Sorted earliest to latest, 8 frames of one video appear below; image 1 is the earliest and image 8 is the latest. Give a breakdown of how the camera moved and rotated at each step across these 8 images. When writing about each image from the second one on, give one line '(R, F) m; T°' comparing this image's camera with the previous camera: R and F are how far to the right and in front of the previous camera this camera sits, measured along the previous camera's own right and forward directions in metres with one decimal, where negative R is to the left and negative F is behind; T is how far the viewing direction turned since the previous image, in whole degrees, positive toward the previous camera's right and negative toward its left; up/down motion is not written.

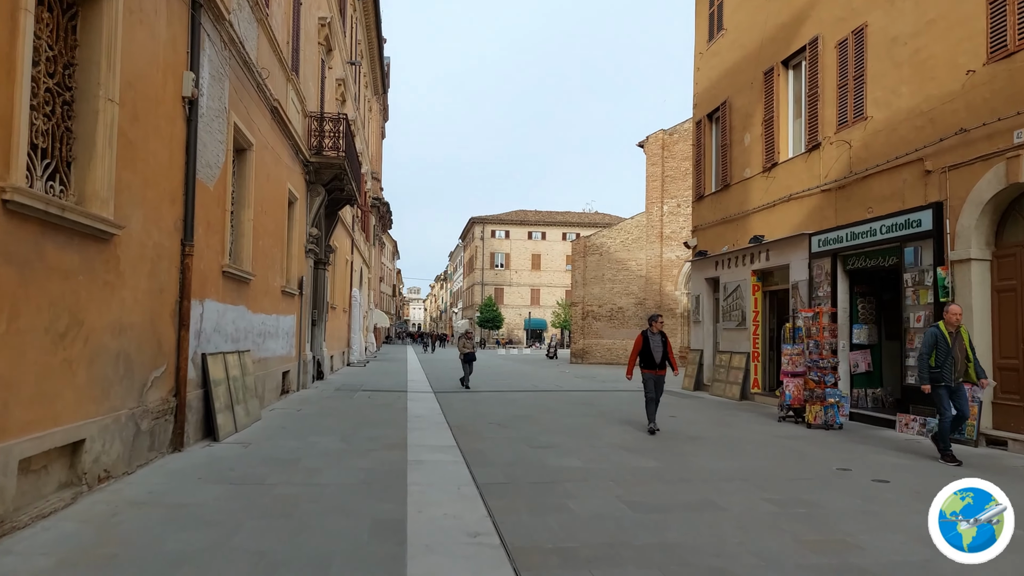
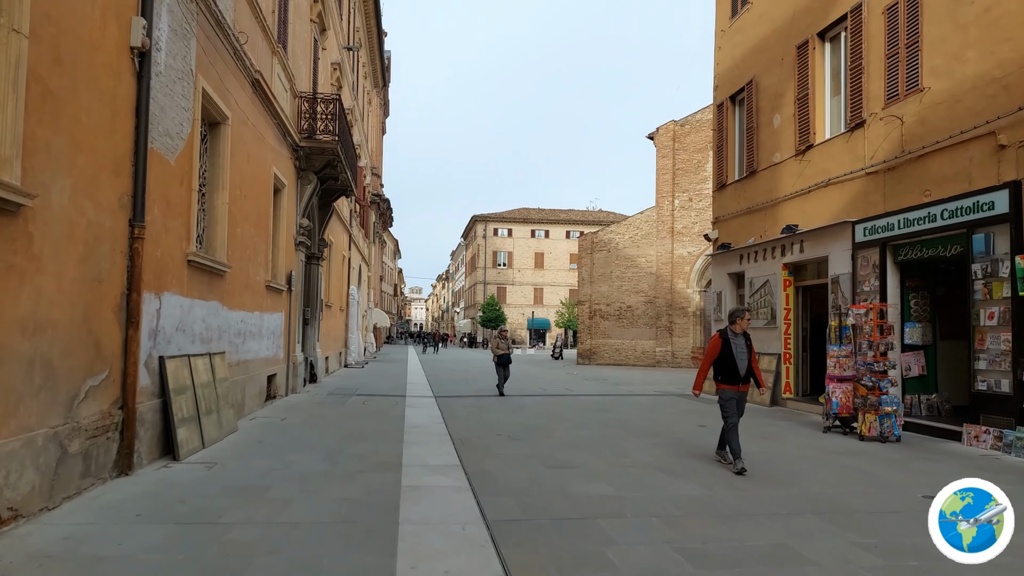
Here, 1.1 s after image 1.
(-0.1, +1.3) m; 0°
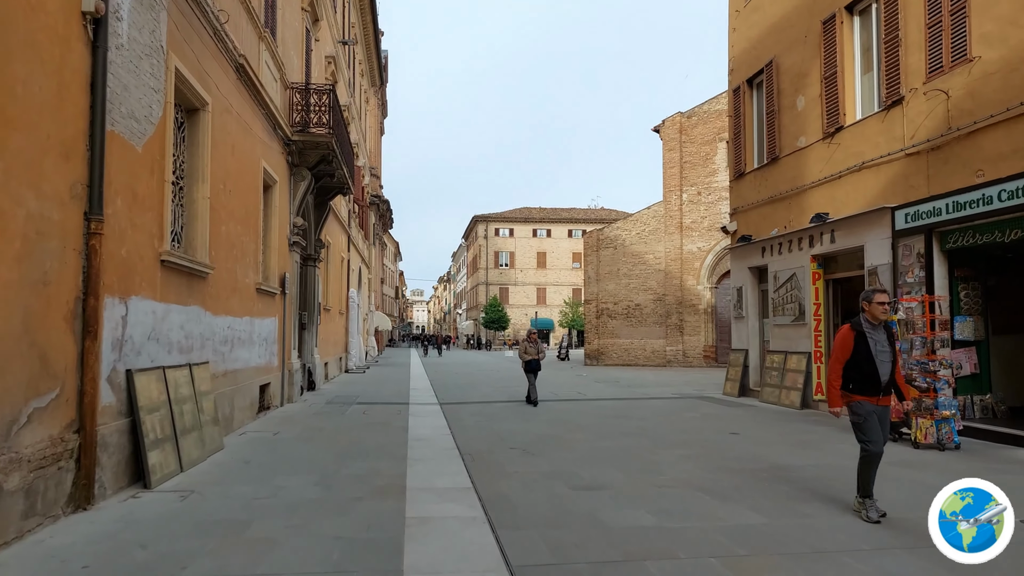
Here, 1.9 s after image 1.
(-0.1, +0.9) m; 0°
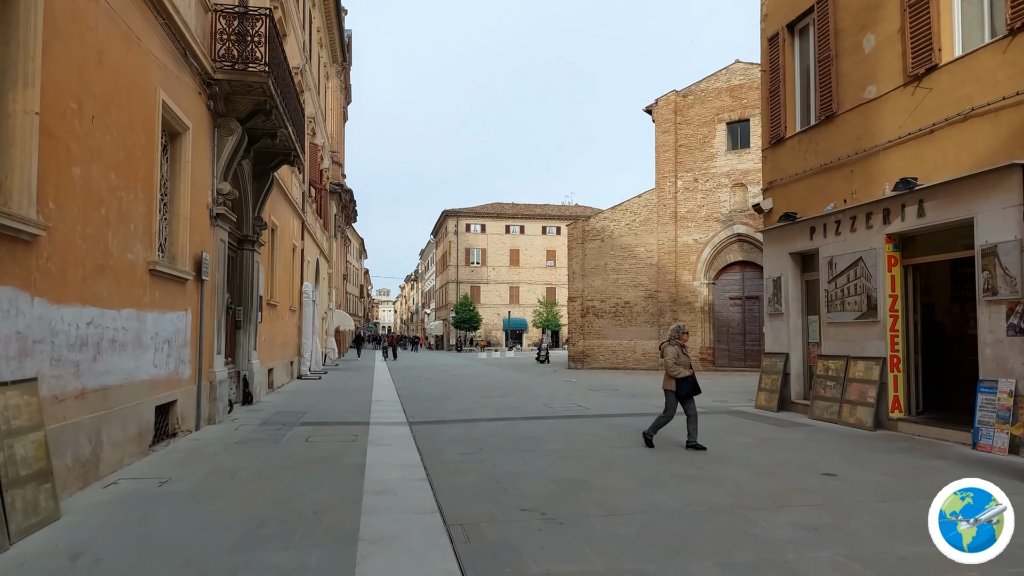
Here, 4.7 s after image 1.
(-0.4, +3.0) m; +3°
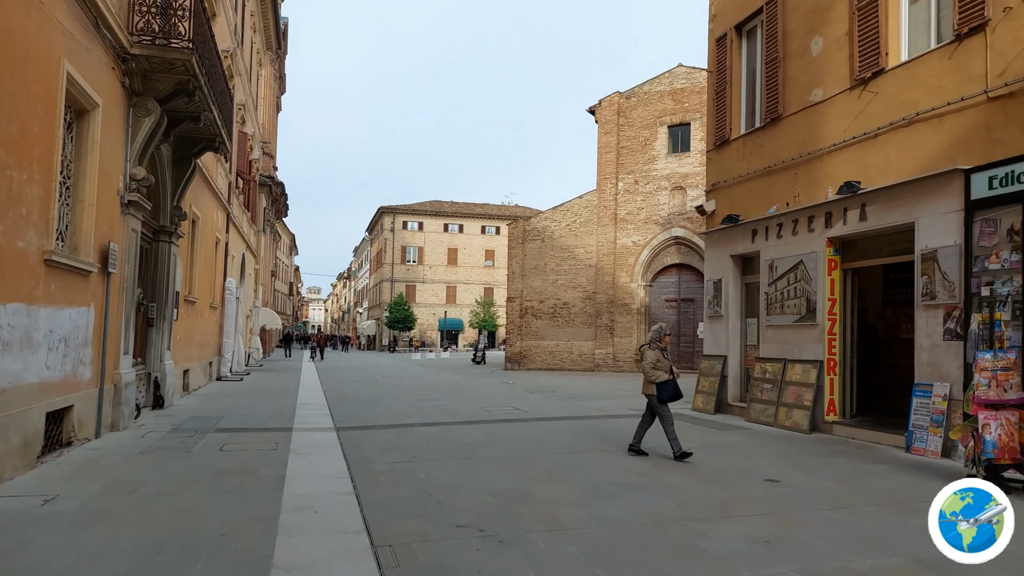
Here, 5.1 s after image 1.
(0.0, +0.4) m; +5°
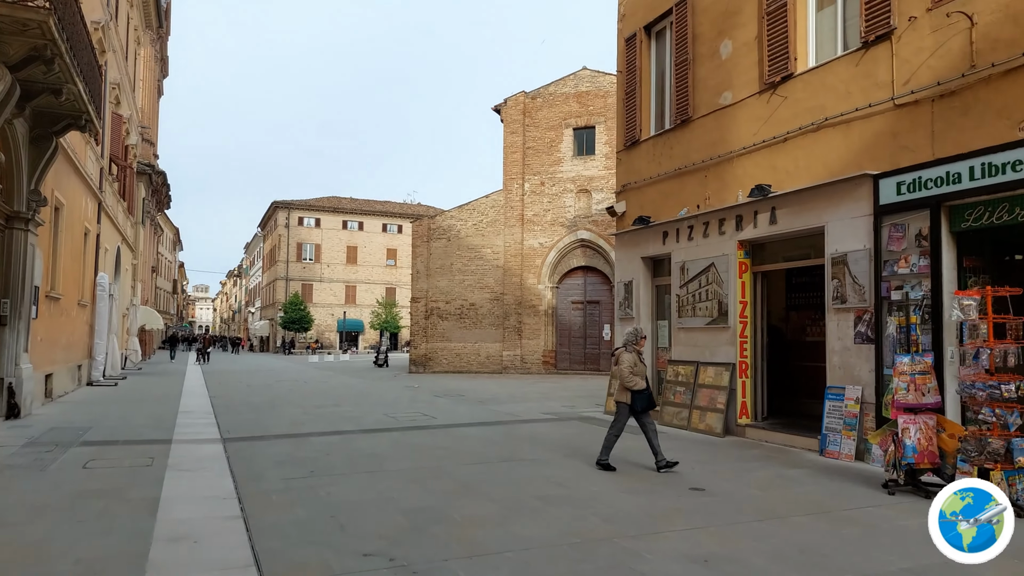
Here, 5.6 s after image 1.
(-0.1, +0.6) m; +8°
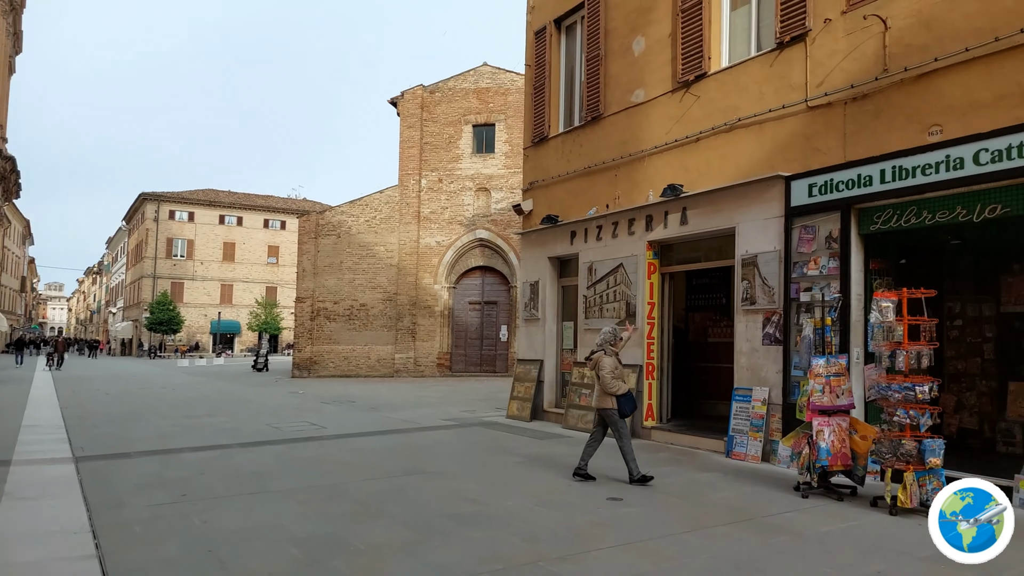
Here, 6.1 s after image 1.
(-0.2, +0.5) m; +9°
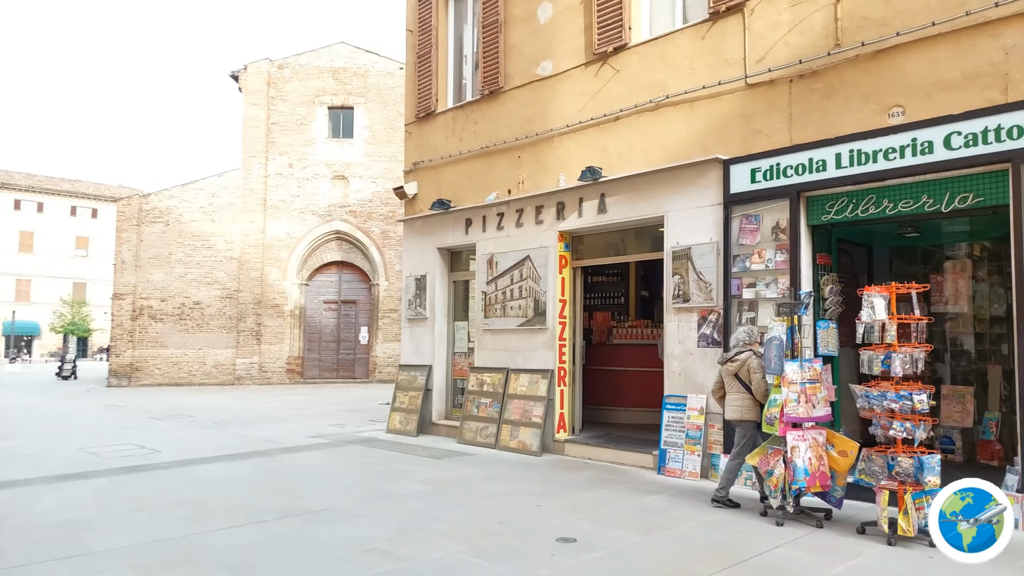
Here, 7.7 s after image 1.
(-0.6, +1.4) m; +13°
